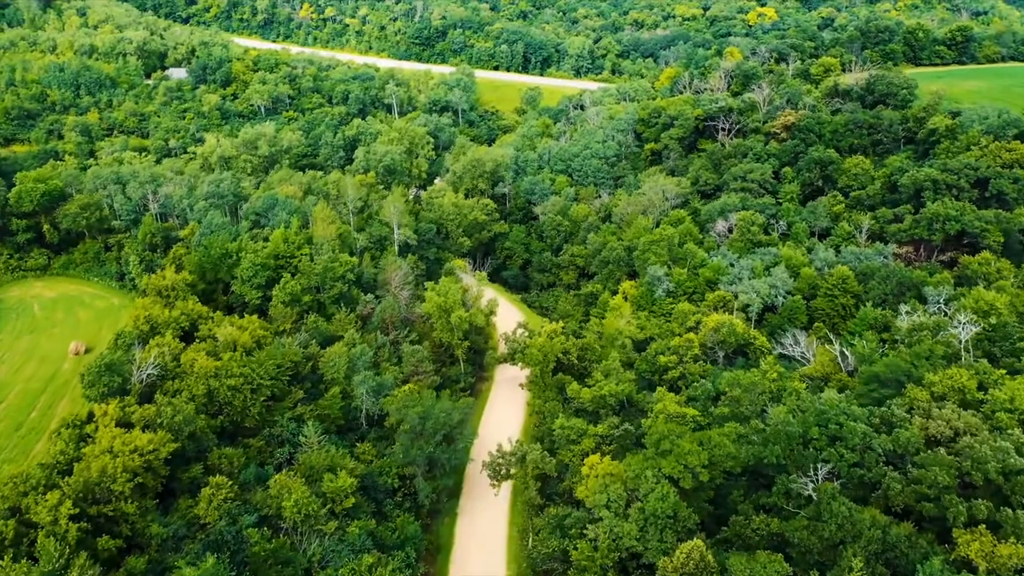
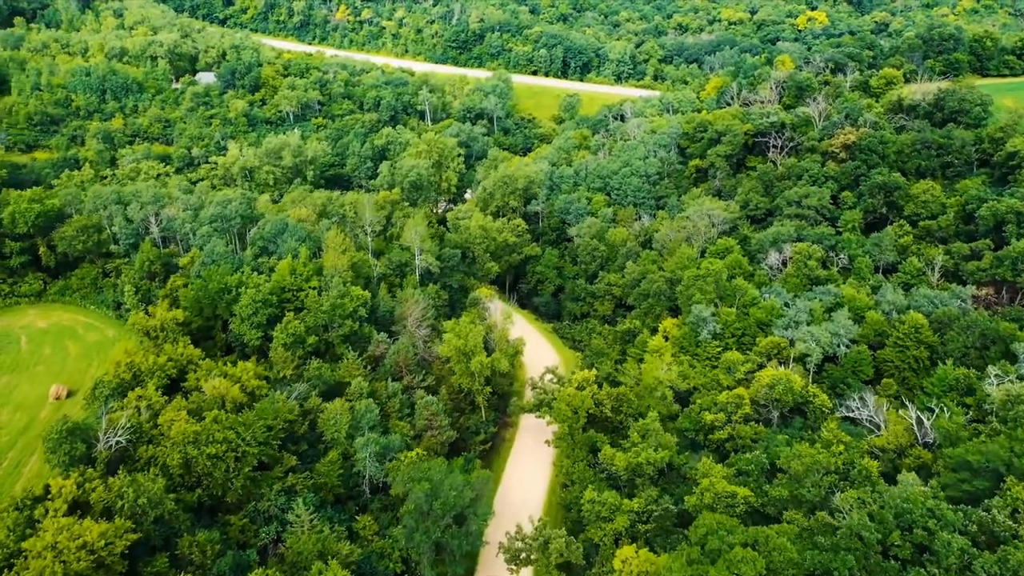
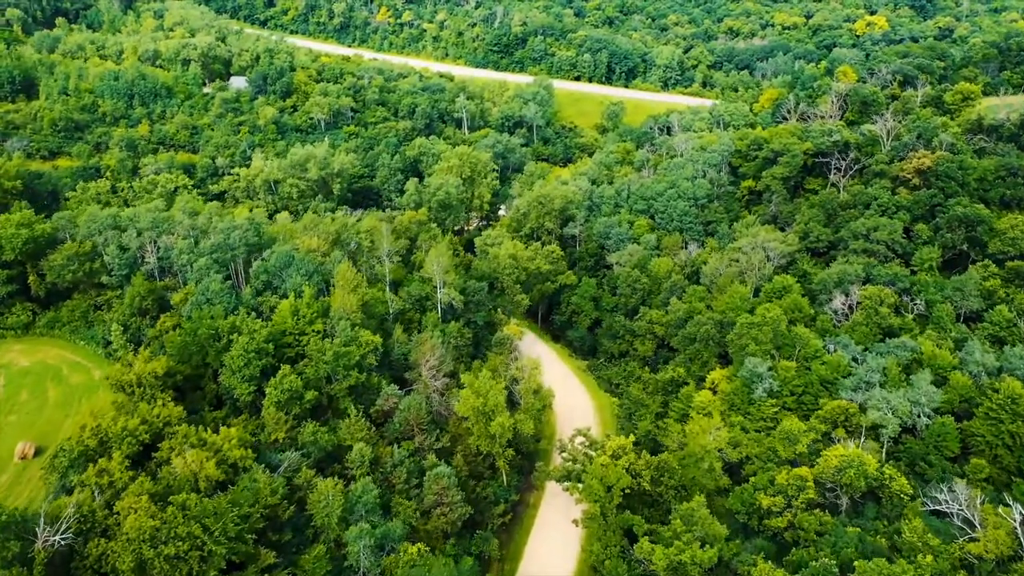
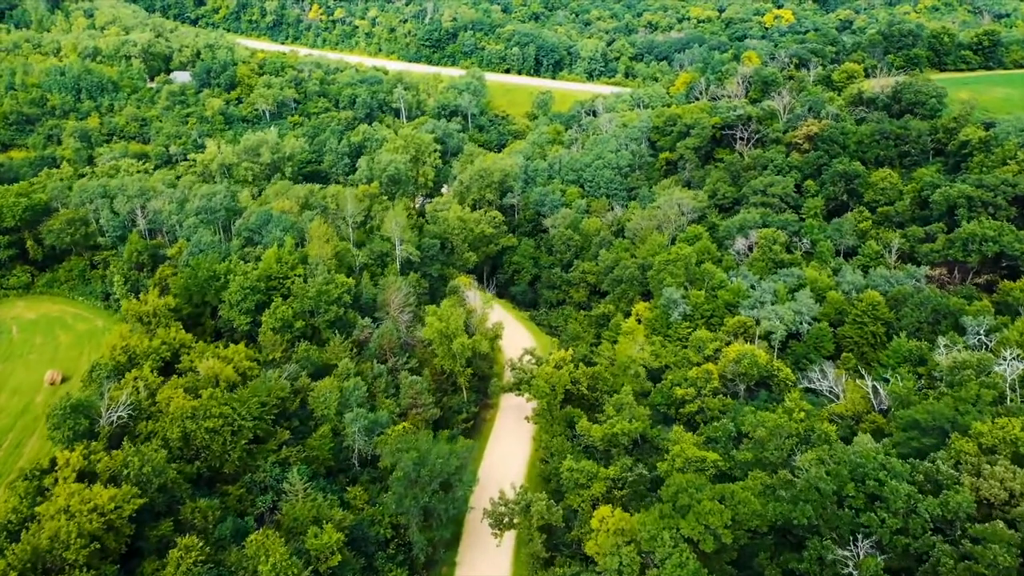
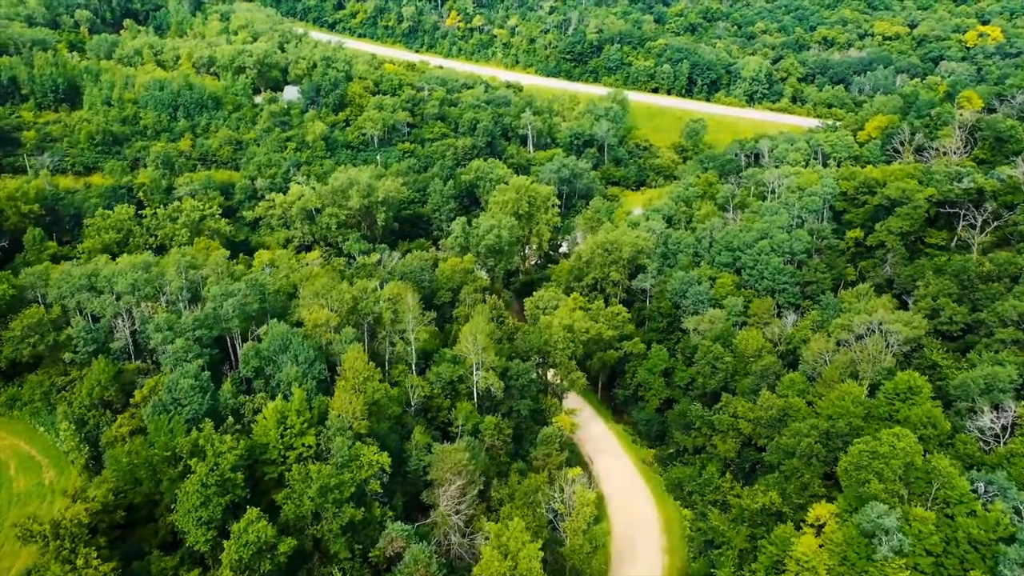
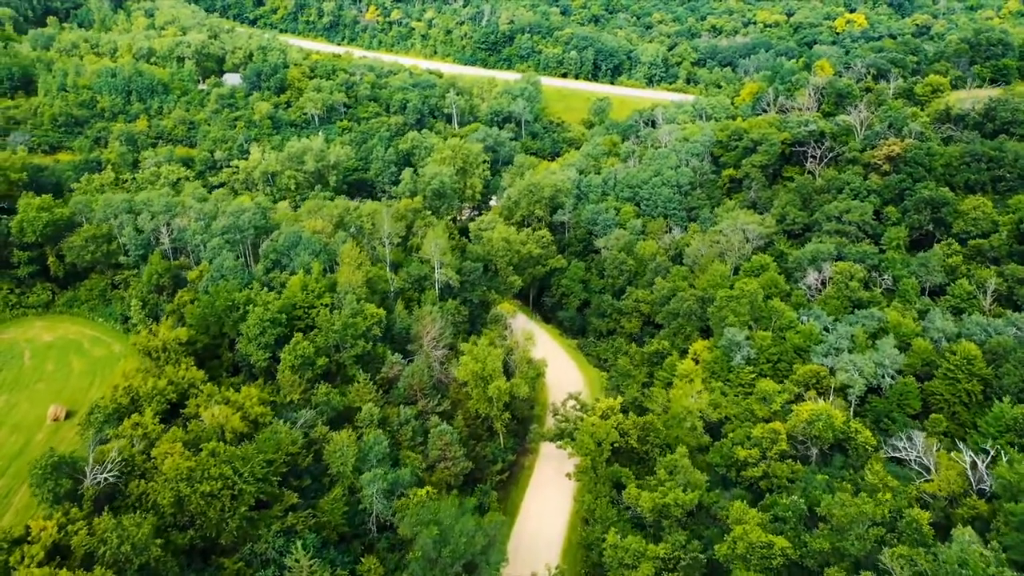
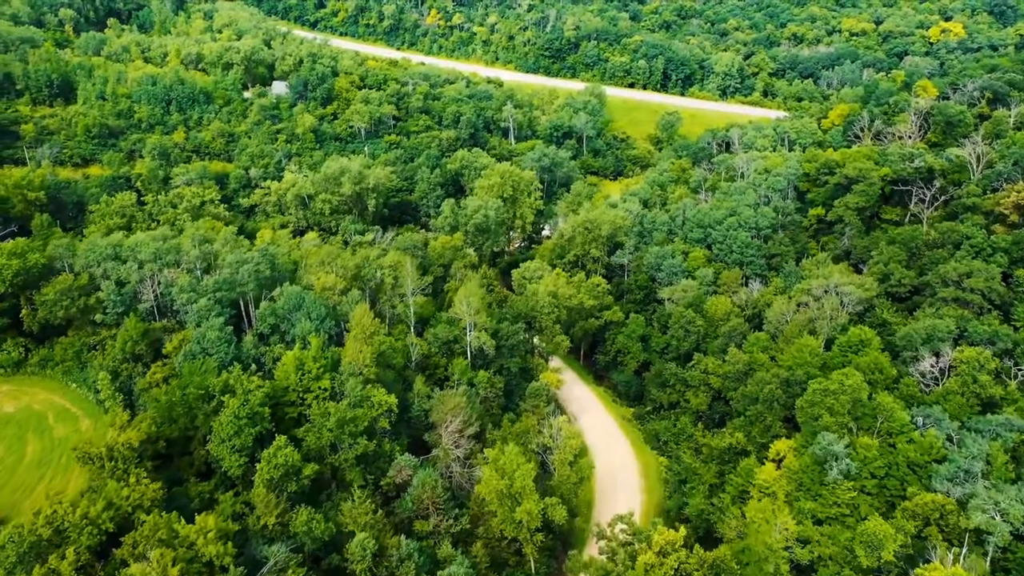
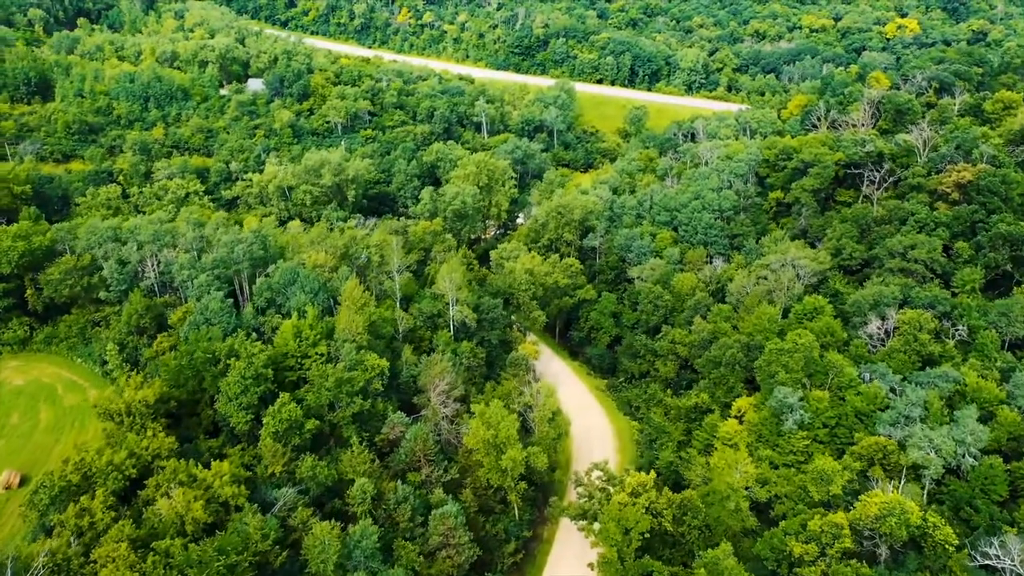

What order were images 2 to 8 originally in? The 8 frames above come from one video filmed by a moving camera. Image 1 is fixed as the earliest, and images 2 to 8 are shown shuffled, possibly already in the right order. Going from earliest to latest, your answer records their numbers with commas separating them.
4, 2, 6, 3, 8, 7, 5
